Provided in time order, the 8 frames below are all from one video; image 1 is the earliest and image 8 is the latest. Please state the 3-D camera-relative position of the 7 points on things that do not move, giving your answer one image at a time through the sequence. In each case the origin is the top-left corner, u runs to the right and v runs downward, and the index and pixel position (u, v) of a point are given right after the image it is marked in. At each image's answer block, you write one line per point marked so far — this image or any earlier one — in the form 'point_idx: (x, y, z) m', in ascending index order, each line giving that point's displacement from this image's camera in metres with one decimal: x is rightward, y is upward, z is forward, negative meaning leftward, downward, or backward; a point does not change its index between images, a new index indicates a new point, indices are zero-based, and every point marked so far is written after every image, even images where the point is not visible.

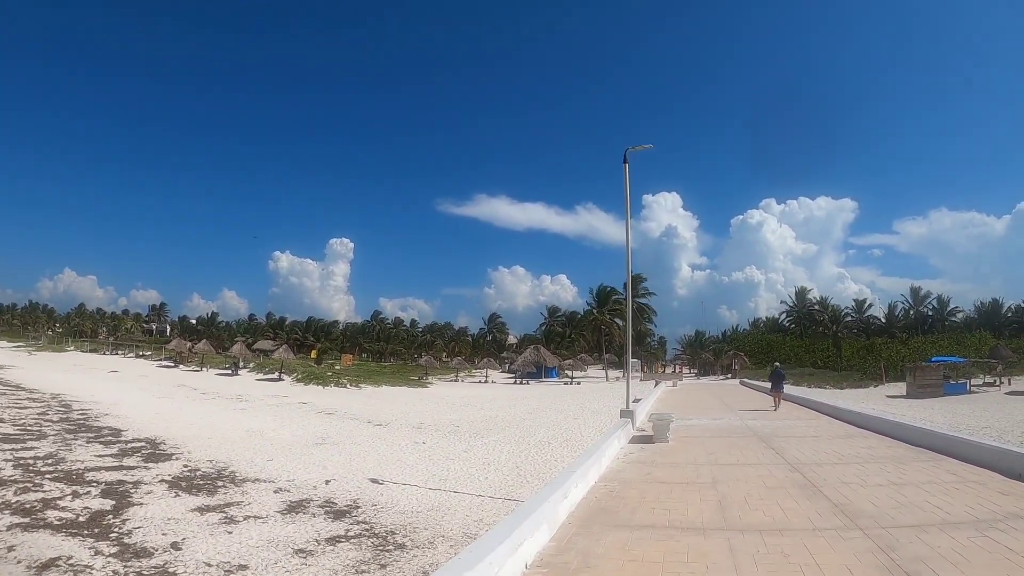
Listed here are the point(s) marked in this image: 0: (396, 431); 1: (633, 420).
0: (-3.7, -4.5, +18.0) m
1: (+1.8, -2.1, +9.0) m
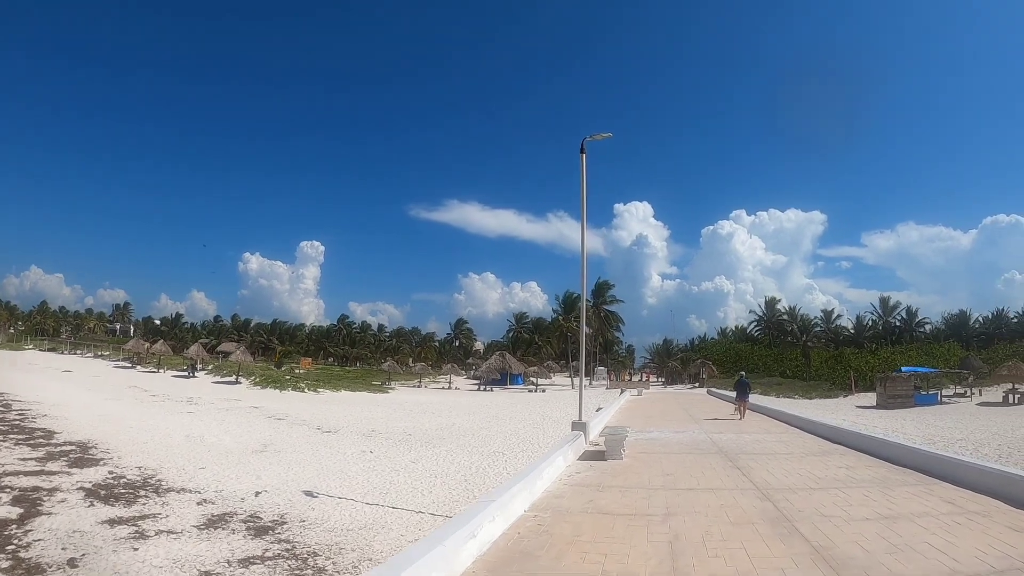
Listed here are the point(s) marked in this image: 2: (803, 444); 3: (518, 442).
0: (-5.0, -4.4, +16.8) m
1: (+1.0, -2.1, +8.1) m
2: (+4.2, -2.2, +8.3) m
3: (+0.2, -4.0, +14.9) m
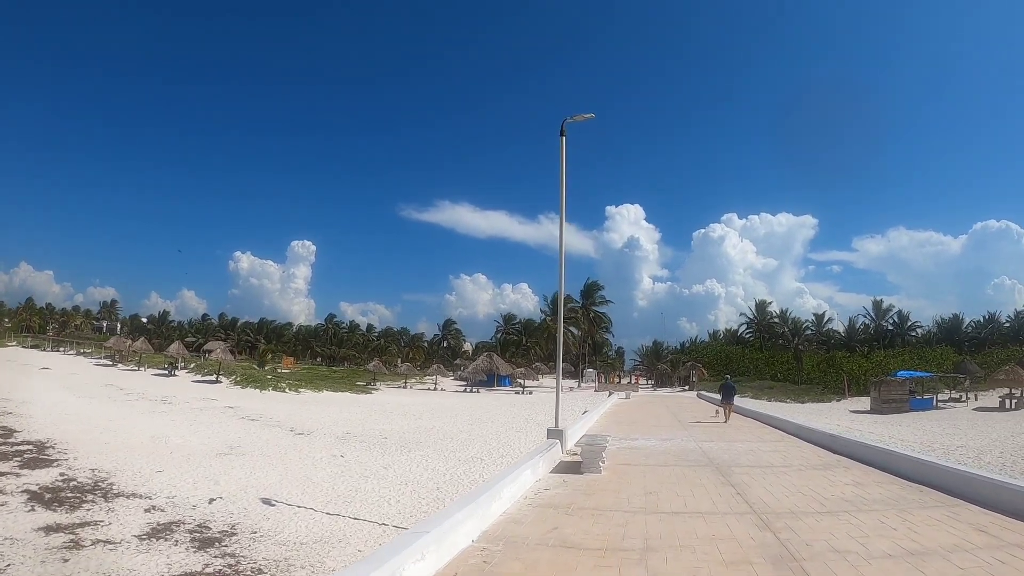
0: (-5.5, -4.3, +16.0) m
1: (+0.6, -2.0, +7.3) m
2: (+3.8, -2.2, +7.6) m
3: (-0.3, -3.9, +14.2) m
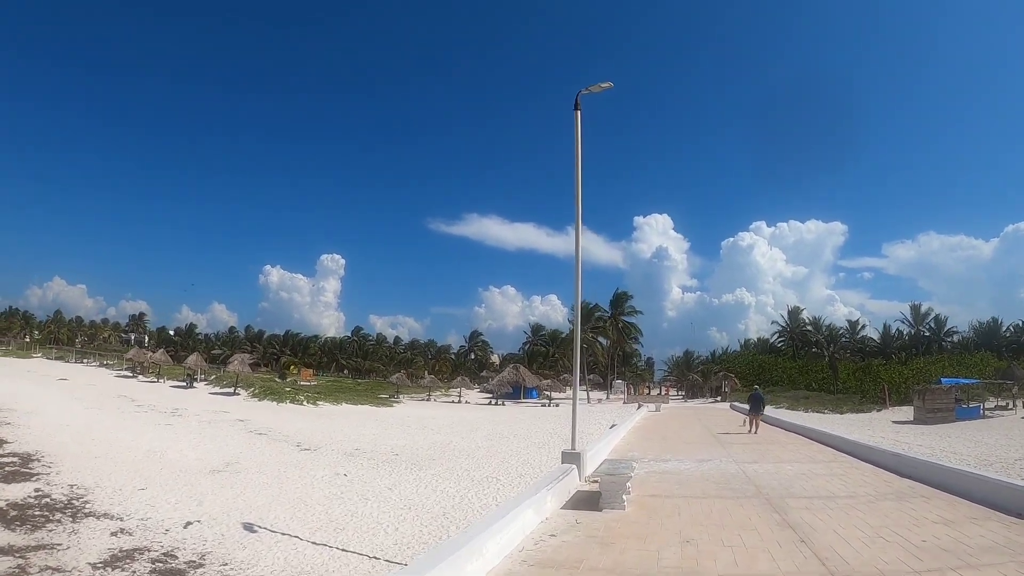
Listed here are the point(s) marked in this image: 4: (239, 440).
0: (-5.0, -4.5, +15.0) m
1: (+0.7, -1.9, +6.2) m
2: (+3.9, -2.1, +6.4) m
3: (0.0, -4.0, +13.0) m
4: (-9.1, -5.1, +19.6) m
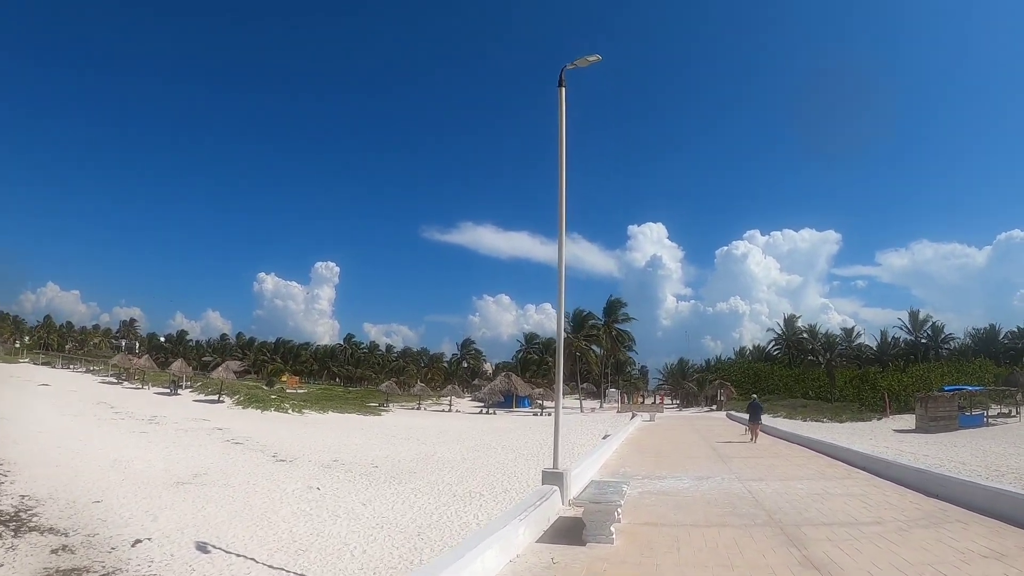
0: (-5.4, -4.5, +14.2) m
1: (+0.5, -1.9, +5.5) m
2: (+3.7, -2.1, +5.7) m
3: (-0.3, -4.0, +12.3) m
4: (-9.5, -5.2, +18.7) m
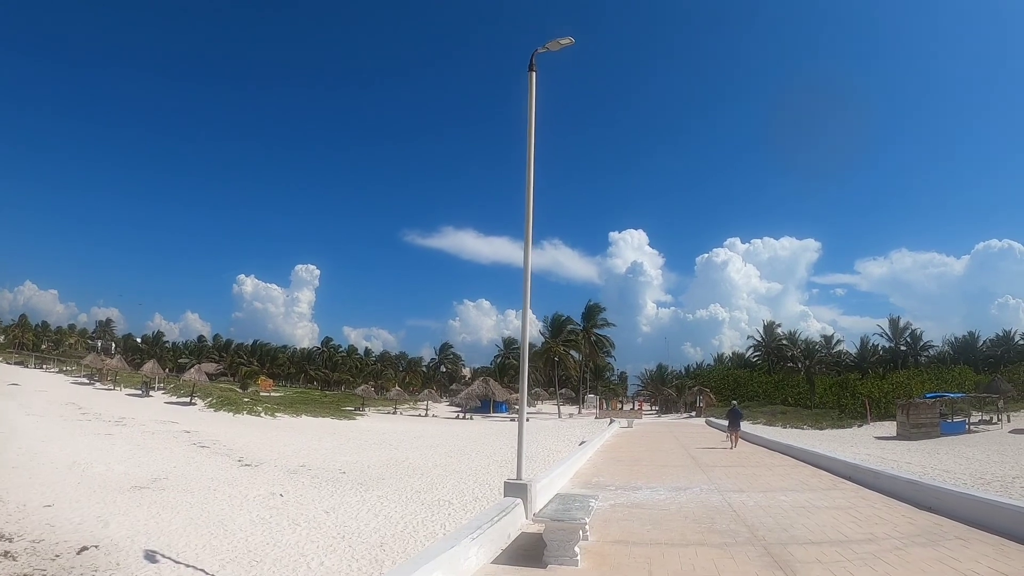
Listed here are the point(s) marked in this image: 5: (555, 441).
0: (-6.0, -4.5, +13.5) m
1: (+0.2, -1.8, +5.0) m
2: (+3.3, -2.1, +5.3) m
3: (-0.8, -4.0, +11.8) m
4: (-10.2, -5.1, +17.9) m
5: (+1.4, -4.9, +19.0) m
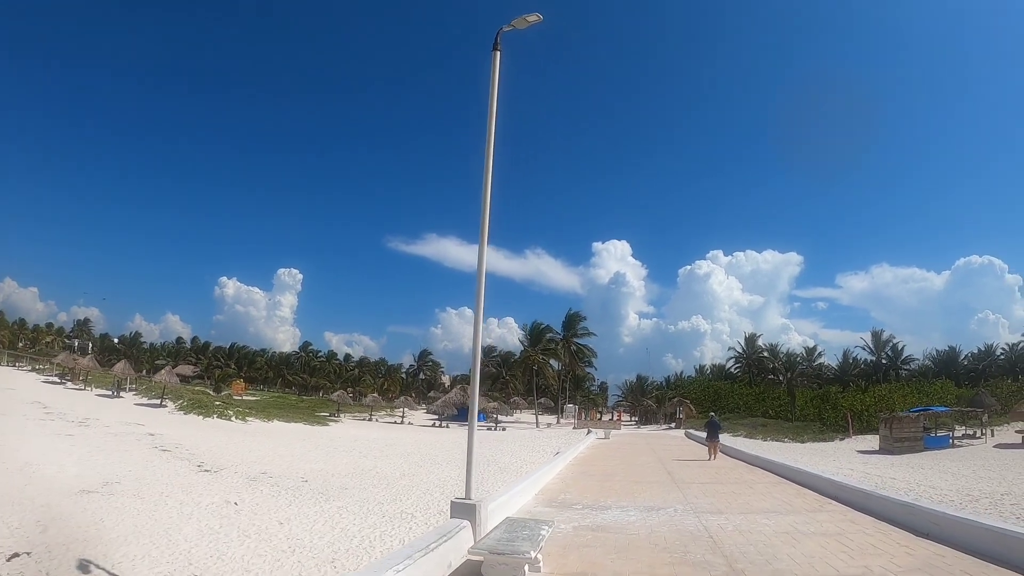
0: (-6.6, -4.4, +12.7) m
1: (-0.2, -1.8, +4.4) m
2: (+2.9, -2.1, +4.8) m
3: (-1.4, -4.0, +11.1) m
4: (-11.0, -5.0, +17.0) m
5: (+0.6, -5.1, +18.4) m
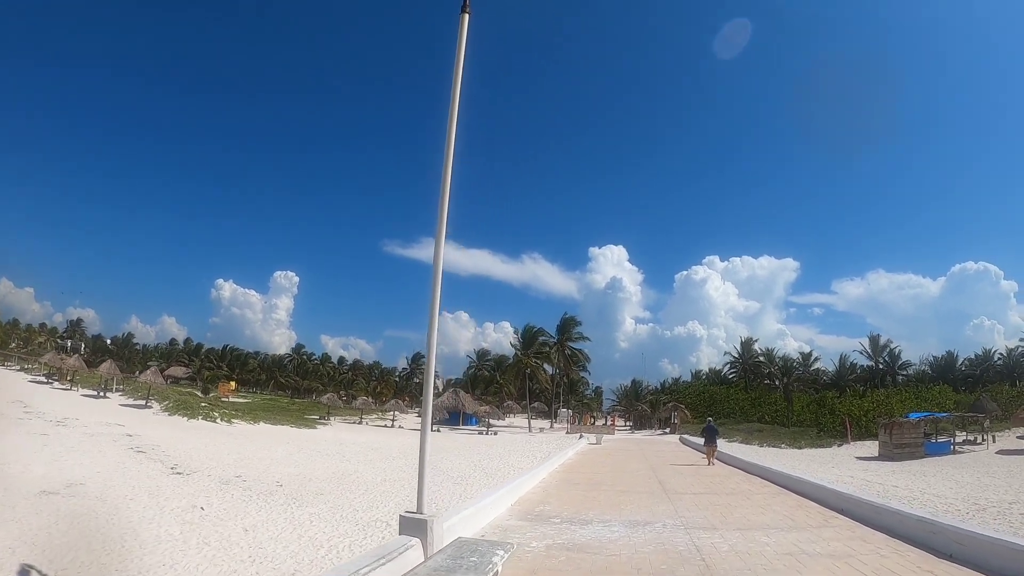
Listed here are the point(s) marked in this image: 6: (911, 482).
0: (-7.0, -4.3, +12.1) m
1: (-0.5, -1.6, +3.8) m
2: (+2.7, -2.0, +4.2) m
3: (-1.7, -3.9, +10.5) m
4: (-11.4, -4.9, +16.3) m
5: (+0.2, -5.1, +17.8) m
6: (+9.8, -4.9, +14.5) m
